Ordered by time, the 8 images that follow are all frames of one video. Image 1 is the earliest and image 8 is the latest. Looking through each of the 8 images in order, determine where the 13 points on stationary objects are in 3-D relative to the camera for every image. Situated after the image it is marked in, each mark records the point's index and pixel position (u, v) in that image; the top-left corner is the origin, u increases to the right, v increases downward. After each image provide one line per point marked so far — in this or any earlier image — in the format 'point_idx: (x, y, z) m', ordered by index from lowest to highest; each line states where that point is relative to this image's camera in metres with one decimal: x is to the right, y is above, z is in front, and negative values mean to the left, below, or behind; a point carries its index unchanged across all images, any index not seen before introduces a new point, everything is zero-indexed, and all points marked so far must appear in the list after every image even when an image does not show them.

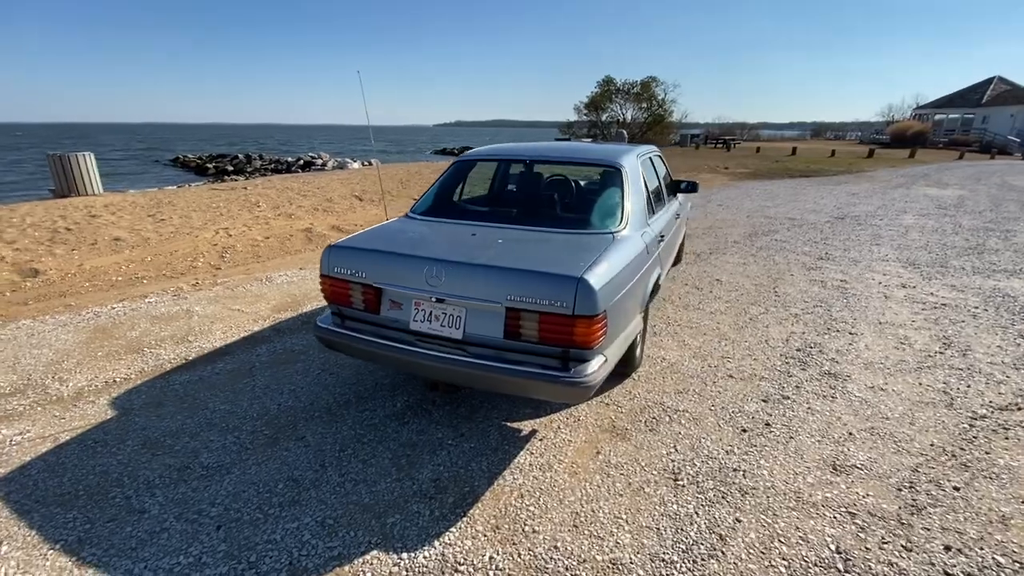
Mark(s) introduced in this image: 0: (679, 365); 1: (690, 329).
0: (+1.4, -0.6, +3.9) m
1: (+1.7, -0.4, +4.6) m
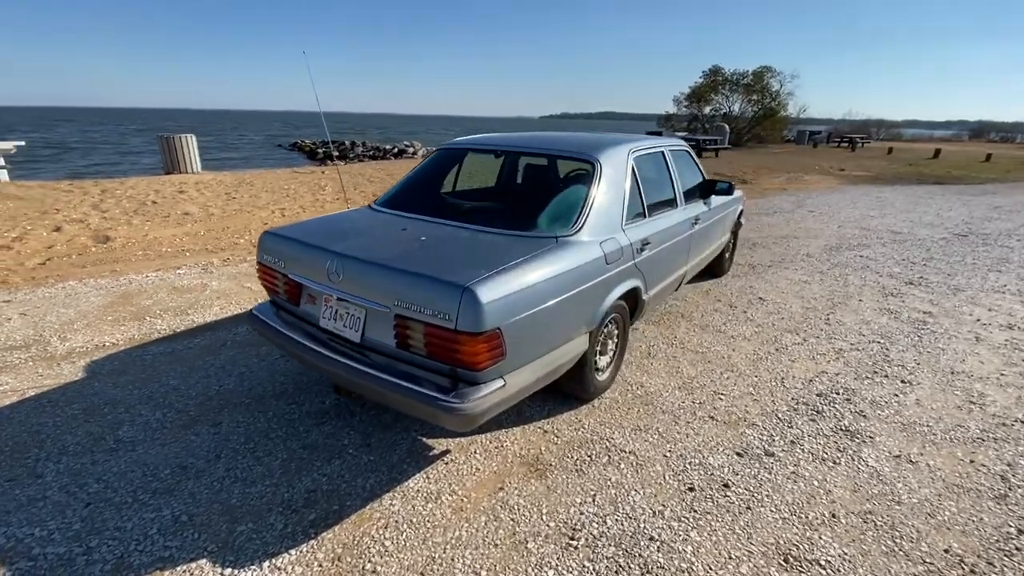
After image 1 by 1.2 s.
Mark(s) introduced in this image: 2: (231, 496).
0: (+1.0, -0.7, +3.3) m
1: (+1.5, -0.5, +4.0) m
2: (-1.4, -1.0, +2.4) m
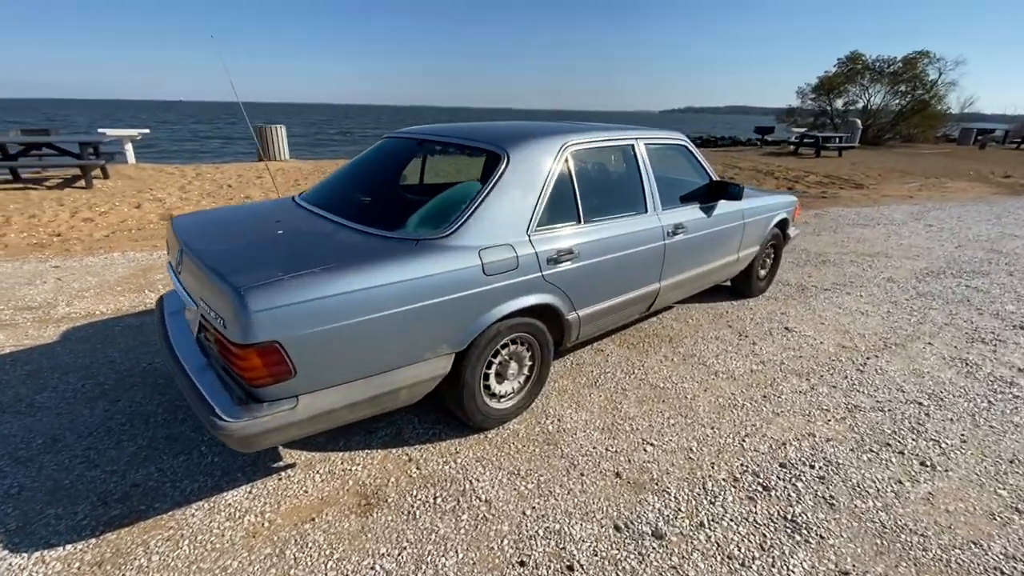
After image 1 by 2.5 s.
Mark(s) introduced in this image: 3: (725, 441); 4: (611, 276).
0: (+0.3, -0.9, +2.8) m
1: (+1.0, -0.7, +3.3) m
2: (-2.2, -1.0, +2.4) m
3: (+1.2, -0.9, +2.8) m
4: (+0.6, +0.1, +3.1) m
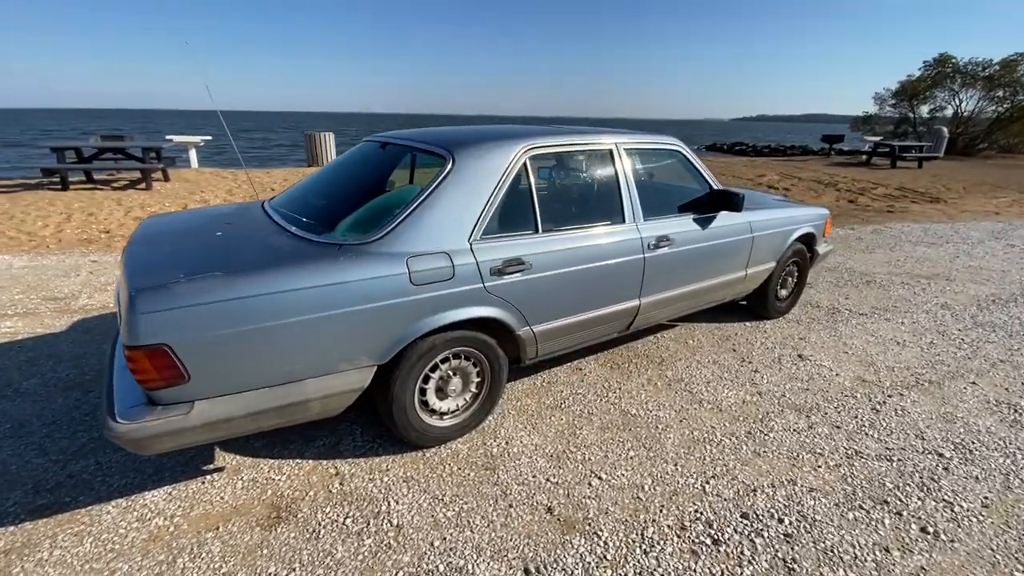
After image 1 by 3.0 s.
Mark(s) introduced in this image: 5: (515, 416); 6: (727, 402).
0: (0.0, -0.9, +2.6) m
1: (+0.7, -0.8, +3.0) m
2: (-2.6, -0.9, +2.5) m
3: (+0.9, -1.0, +2.5) m
4: (+0.4, 0.0, +2.9) m
5: (0.0, -0.8, +3.0) m
6: (+1.4, -0.7, +3.2) m
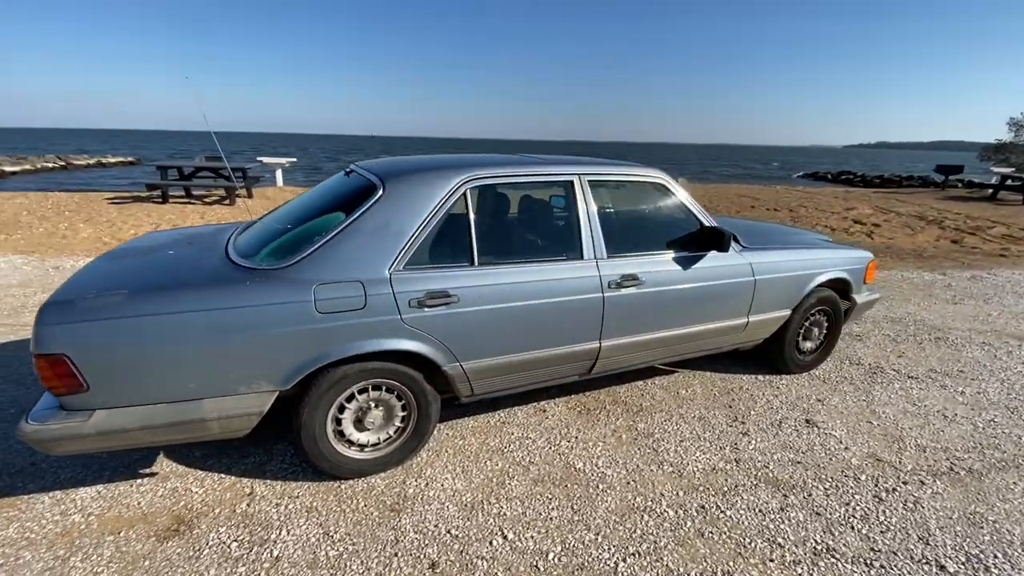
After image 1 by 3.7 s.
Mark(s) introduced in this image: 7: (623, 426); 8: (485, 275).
0: (-0.5, -1.1, +2.5) m
1: (+0.3, -1.0, +2.8) m
2: (-3.0, -0.9, +2.9) m
3: (+0.4, -1.2, +2.2) m
4: (0.0, -0.2, +2.7) m
5: (-0.4, -1.0, +2.8) m
6: (+1.0, -1.0, +2.8) m
7: (+0.7, -0.9, +3.2) m
8: (-0.1, +0.1, +2.6) m
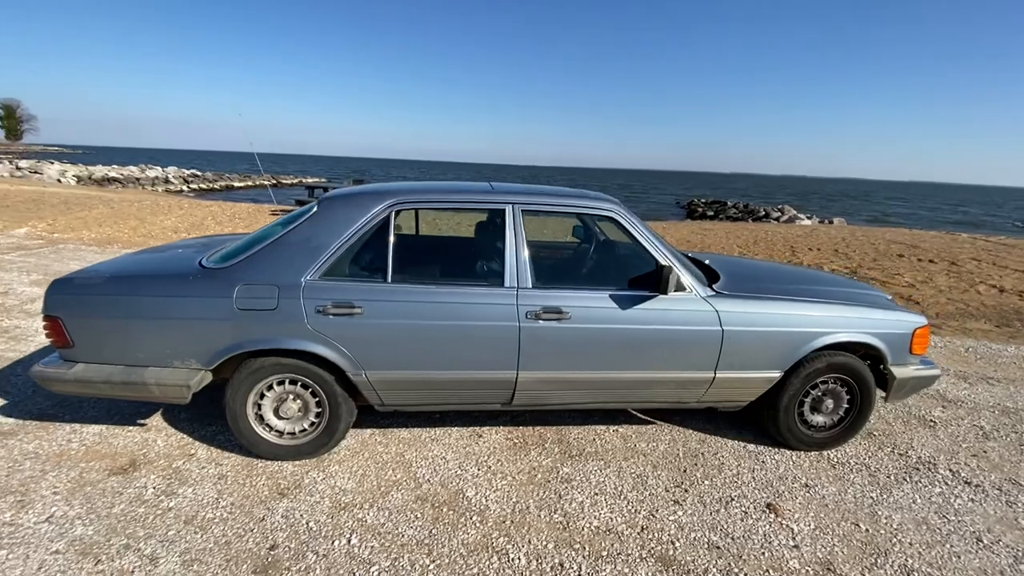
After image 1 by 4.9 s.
0: (-1.1, -1.1, +2.7) m
1: (-0.3, -1.2, +2.8) m
2: (-3.4, -0.8, +3.8) m
3: (-0.4, -1.3, +2.2) m
4: (-0.5, -0.3, +2.8) m
5: (-0.9, -1.1, +3.0) m
6: (+0.4, -1.2, +2.6) m
7: (+0.2, -1.1, +3.0) m
8: (-0.7, 0.0, +2.8) m
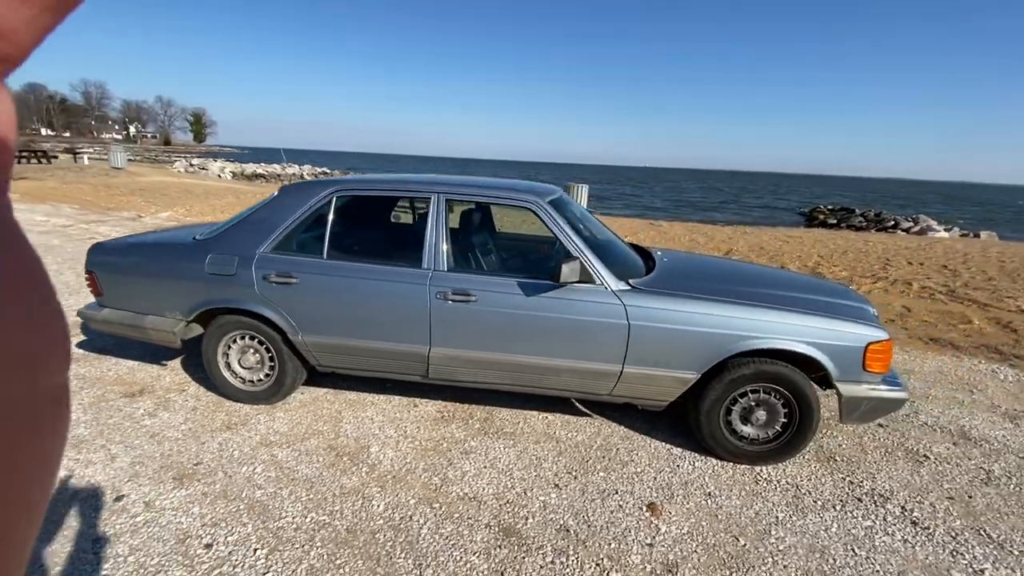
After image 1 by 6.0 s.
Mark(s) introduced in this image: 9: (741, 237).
0: (-1.8, -0.9, +3.2) m
1: (-1.0, -1.0, +3.1) m
2: (-3.7, -0.4, +4.8) m
3: (-1.2, -1.2, +2.6) m
4: (-1.1, -0.2, +3.2) m
5: (-1.5, -0.9, +3.5) m
6: (-0.3, -1.1, +2.8) m
7: (-0.4, -1.0, +3.3) m
8: (-1.2, +0.1, +3.2) m
9: (+5.6, +1.2, +11.8) m
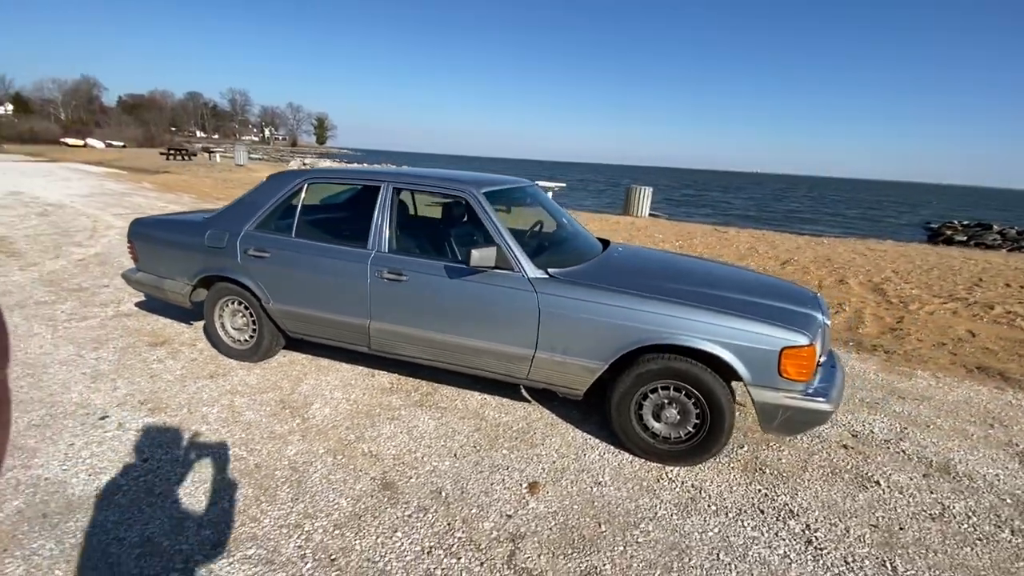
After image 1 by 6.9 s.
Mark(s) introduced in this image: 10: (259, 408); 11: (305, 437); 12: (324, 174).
0: (-2.2, -0.7, +3.8) m
1: (-1.5, -0.8, +3.5) m
2: (-3.8, -0.1, +5.7) m
3: (-1.8, -1.0, +3.0) m
4: (-1.5, 0.0, +3.6) m
5: (-1.9, -0.7, +4.0) m
6: (-0.9, -1.0, +3.1) m
7: (-0.9, -0.9, +3.6) m
8: (-1.7, +0.3, +3.7) m
9: (+6.7, +0.9, +10.8) m
10: (-1.8, -0.9, +3.4) m
11: (-1.3, -1.0, +3.1) m
12: (-1.5, +0.9, +3.8) m
